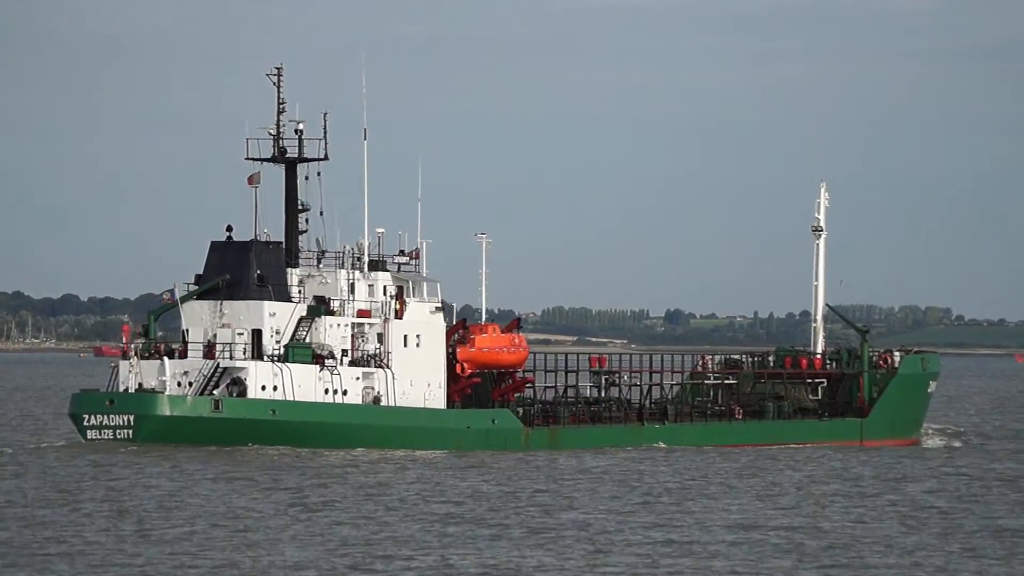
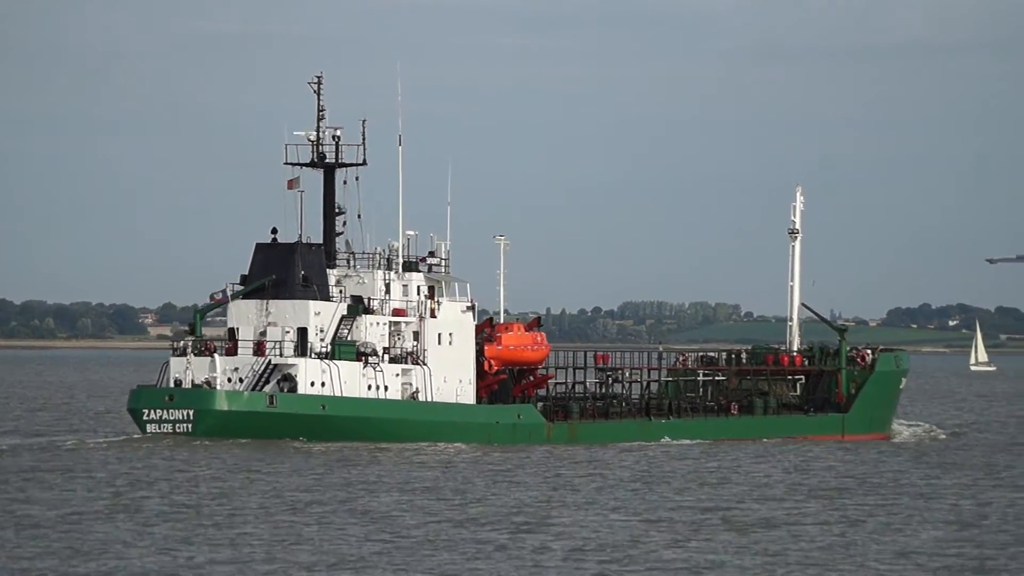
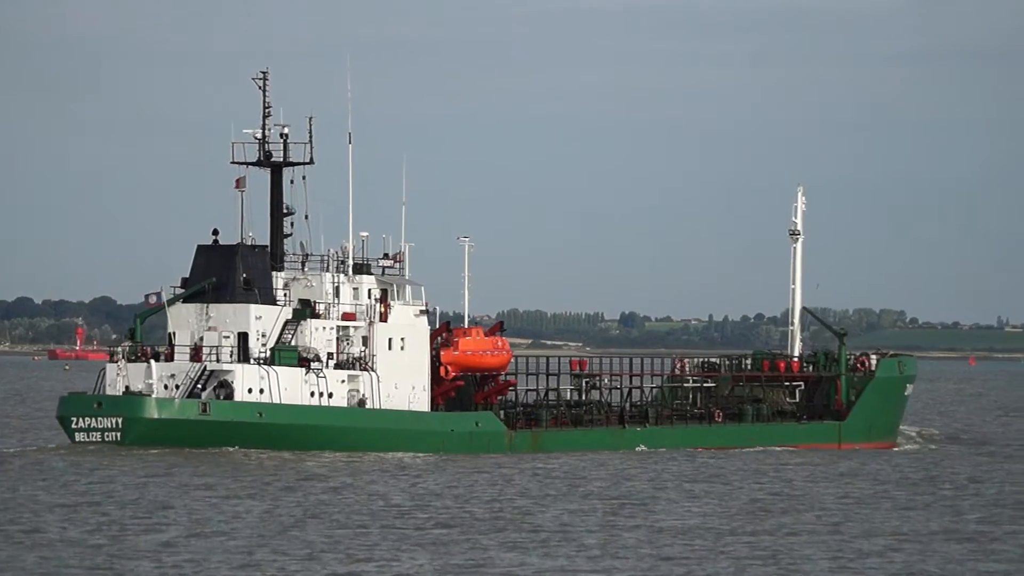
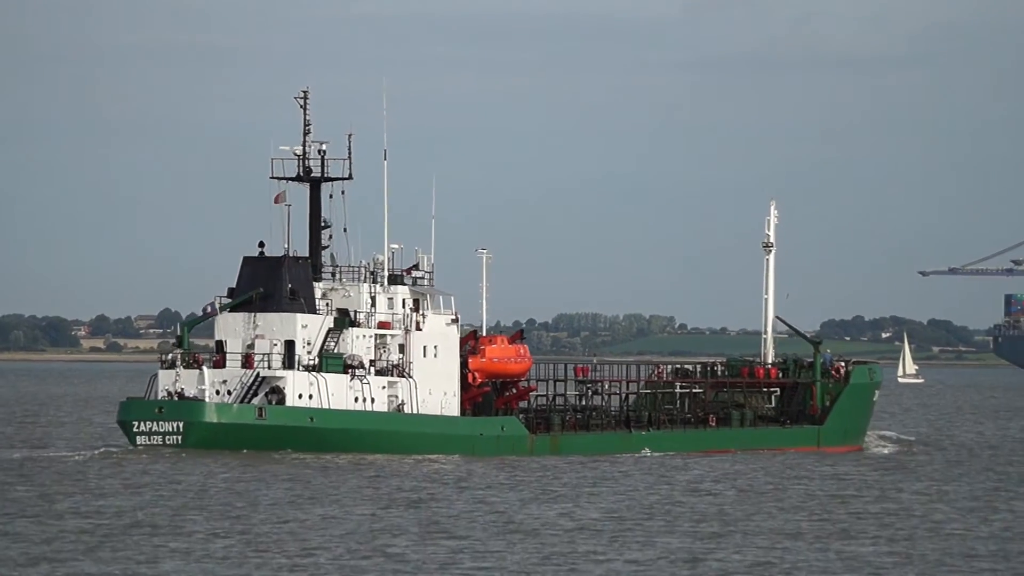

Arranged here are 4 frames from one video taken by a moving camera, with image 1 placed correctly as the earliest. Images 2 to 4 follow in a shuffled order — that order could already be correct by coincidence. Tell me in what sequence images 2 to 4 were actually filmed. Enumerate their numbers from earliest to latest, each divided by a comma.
3, 2, 4
